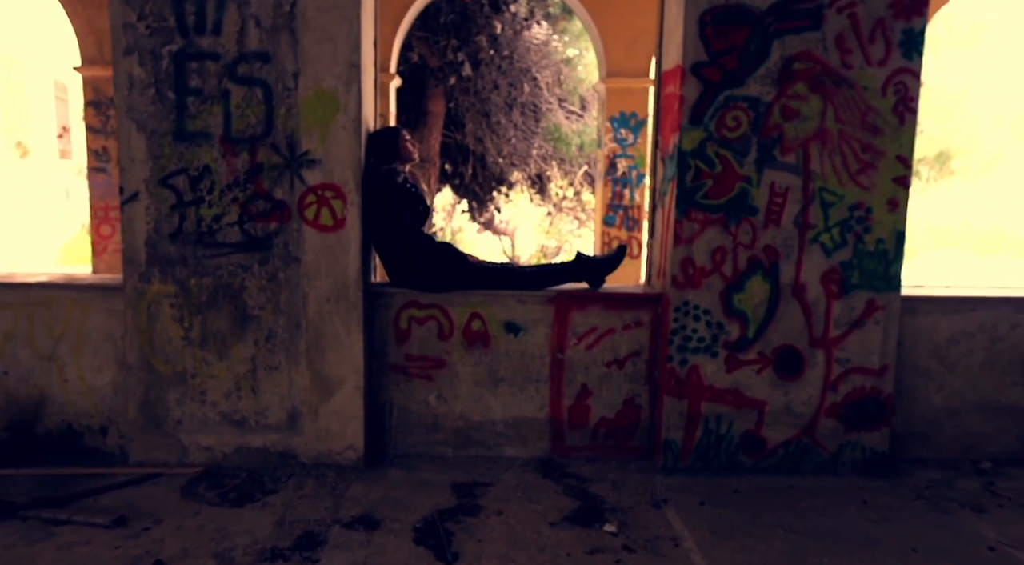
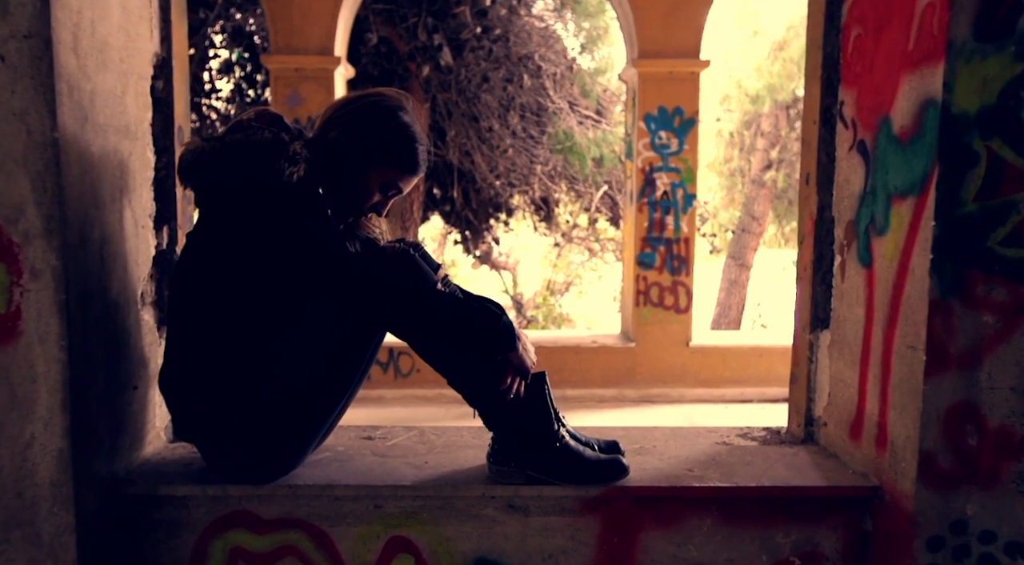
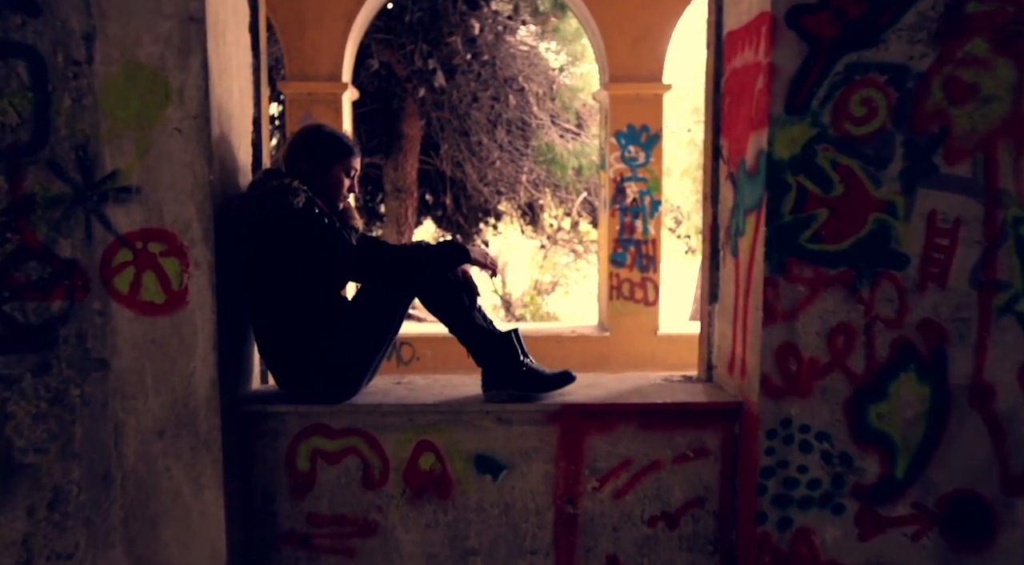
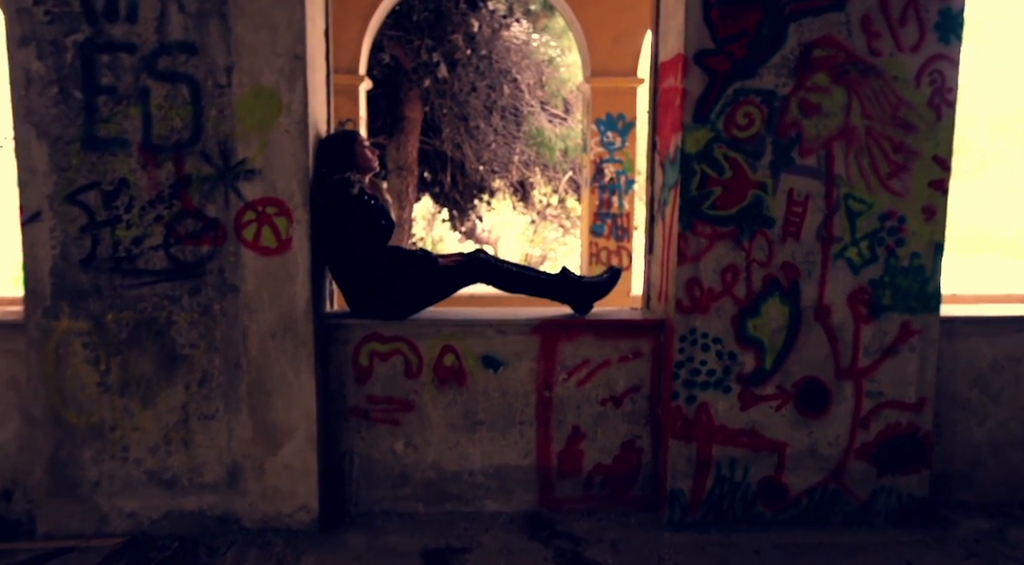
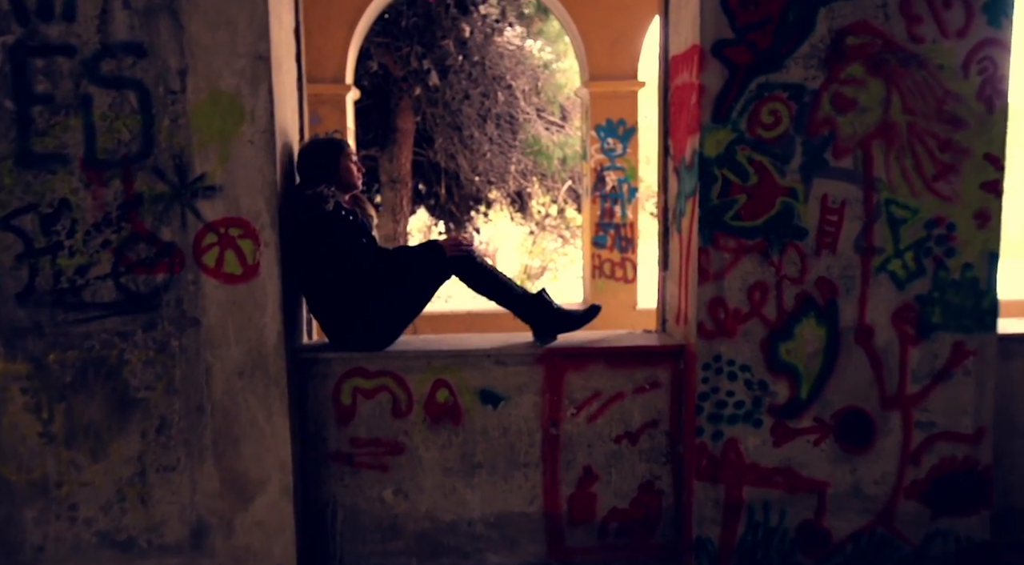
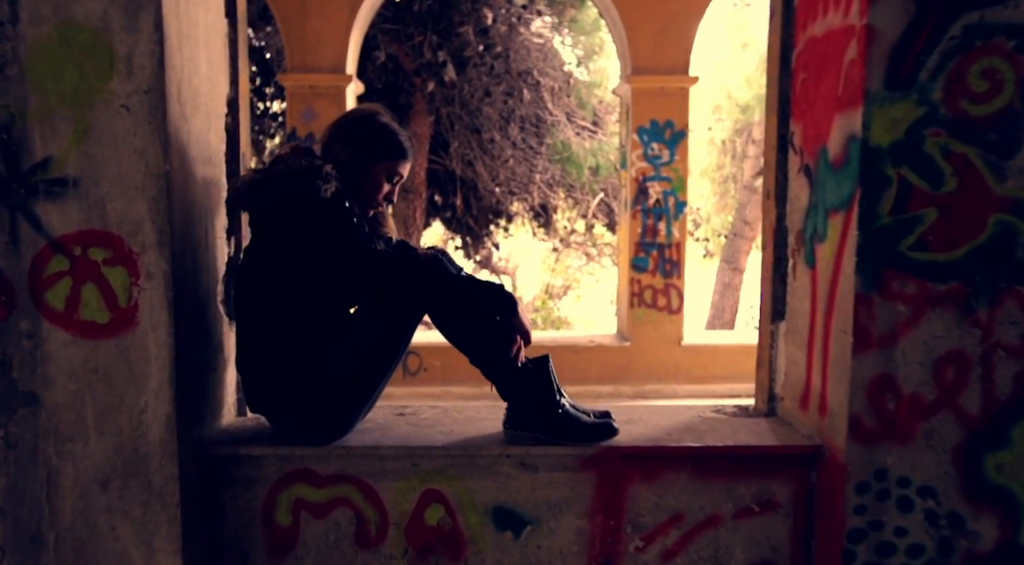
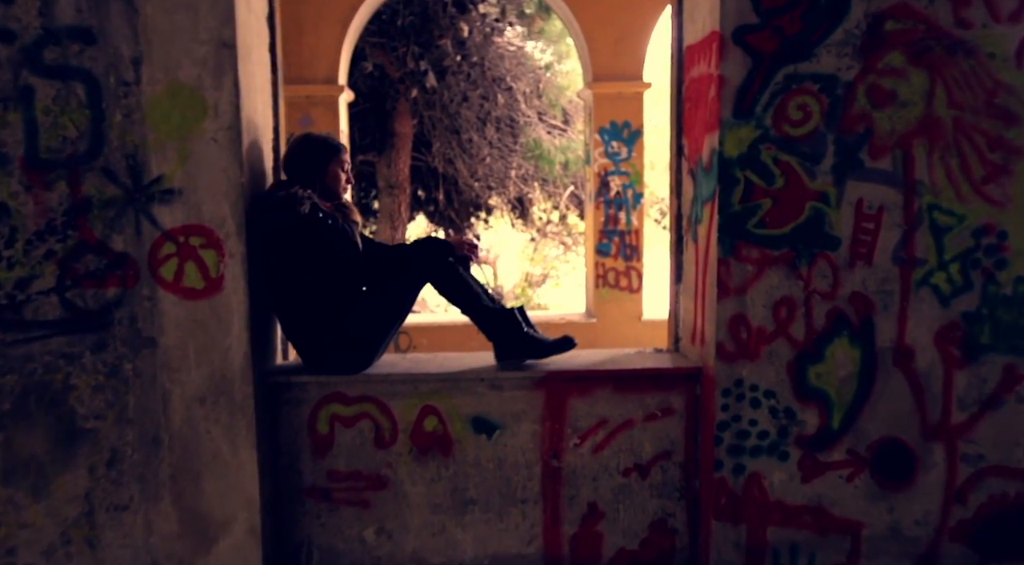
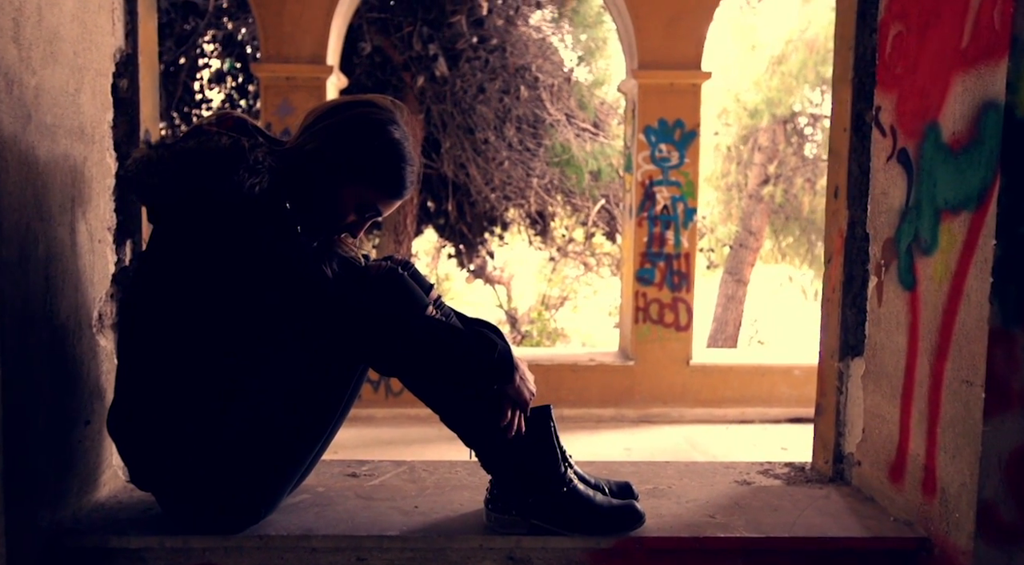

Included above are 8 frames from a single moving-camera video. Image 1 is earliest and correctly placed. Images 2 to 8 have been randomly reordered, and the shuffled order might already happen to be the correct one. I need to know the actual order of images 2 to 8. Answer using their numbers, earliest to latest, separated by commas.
4, 5, 7, 3, 6, 2, 8
